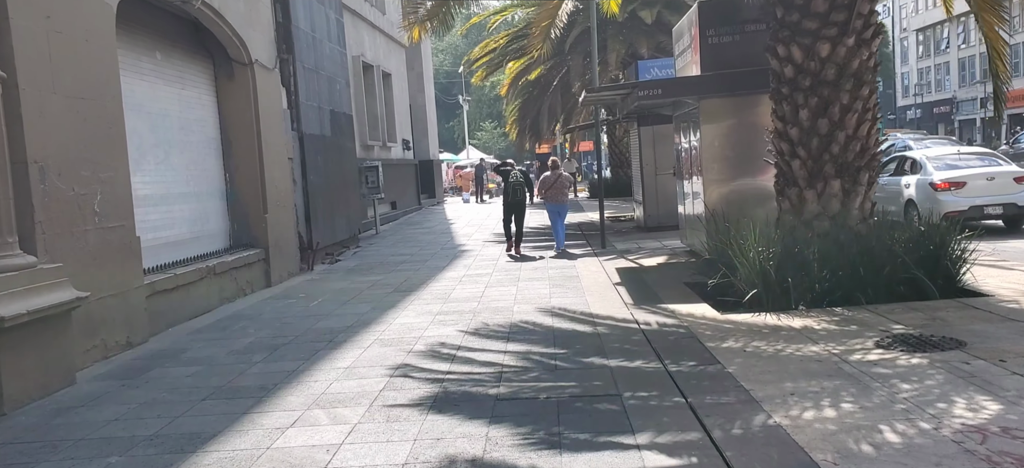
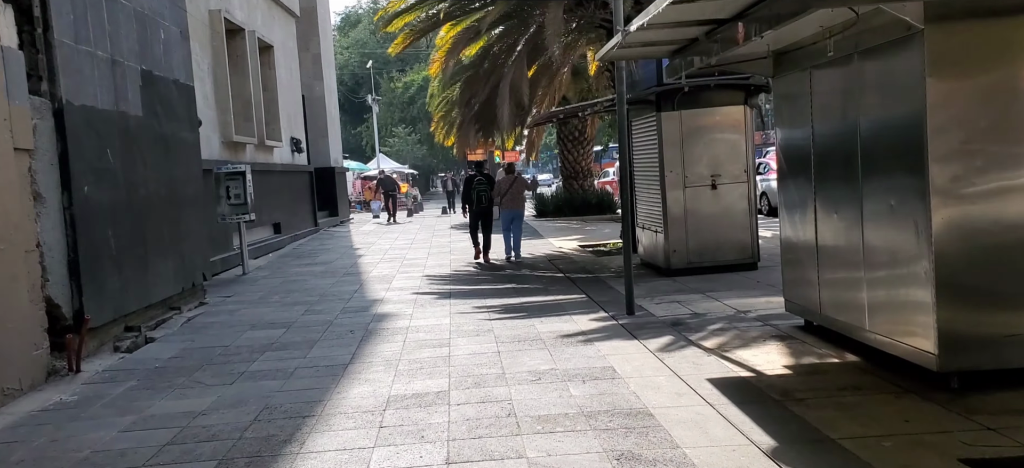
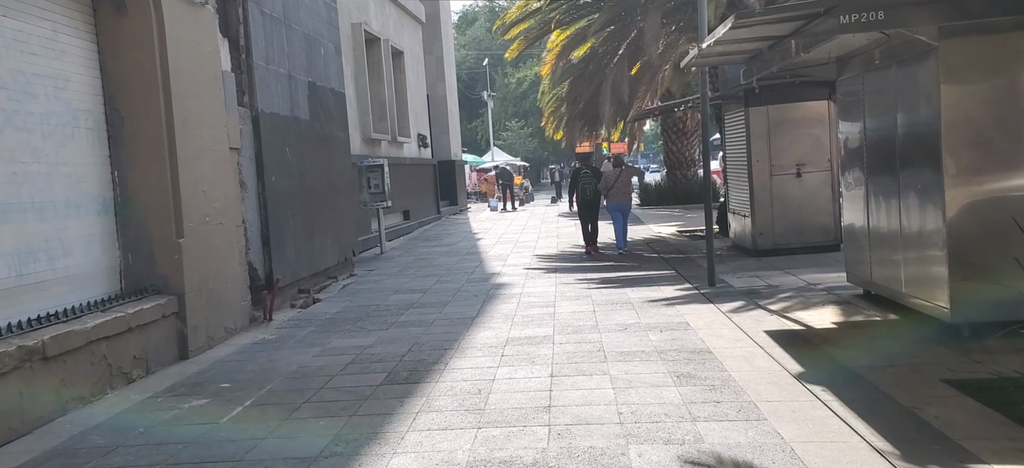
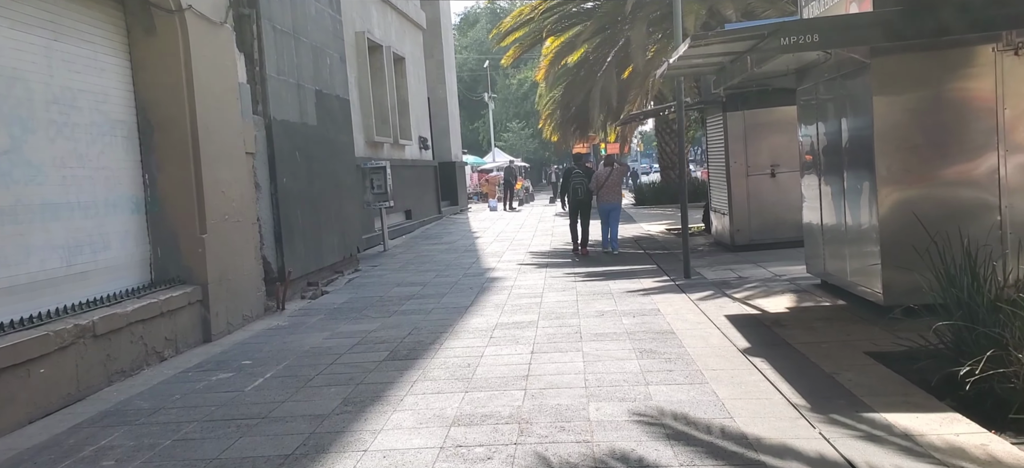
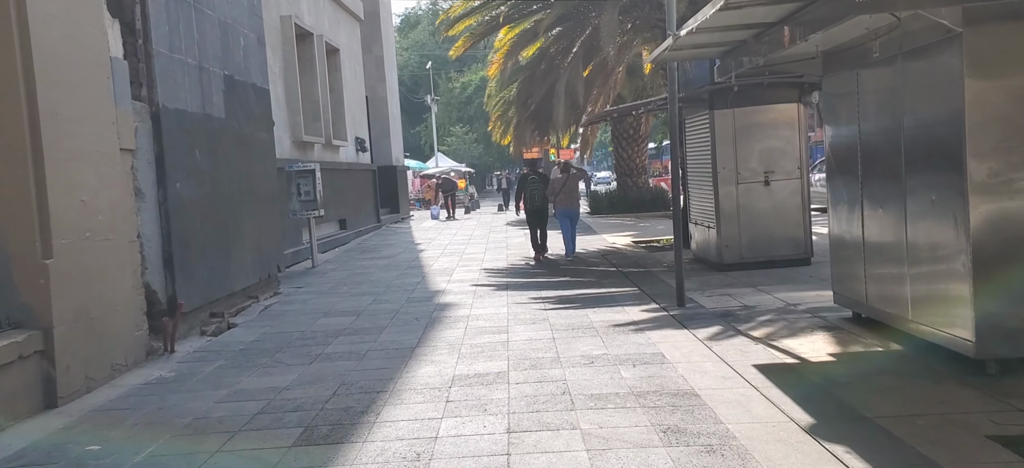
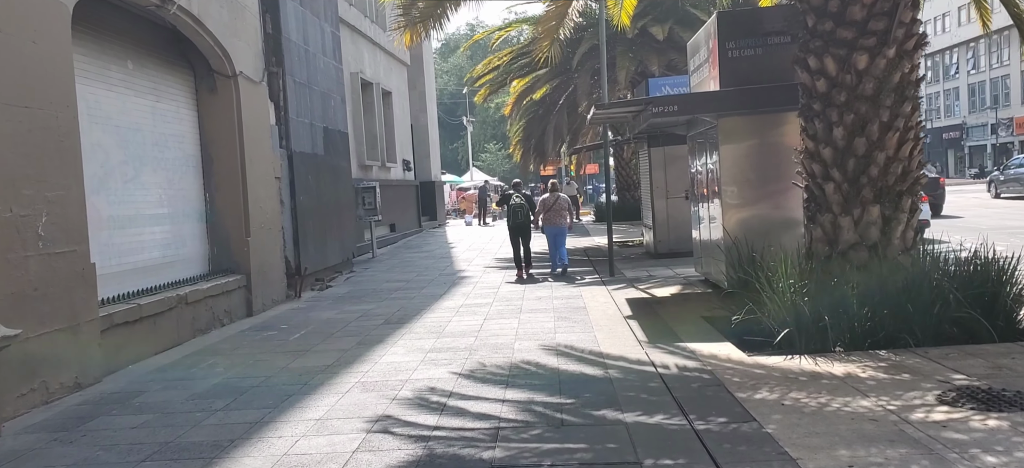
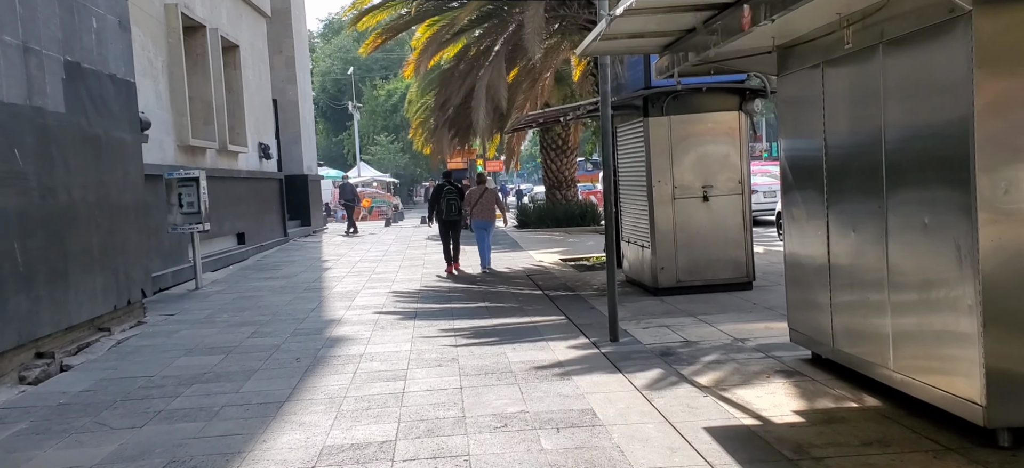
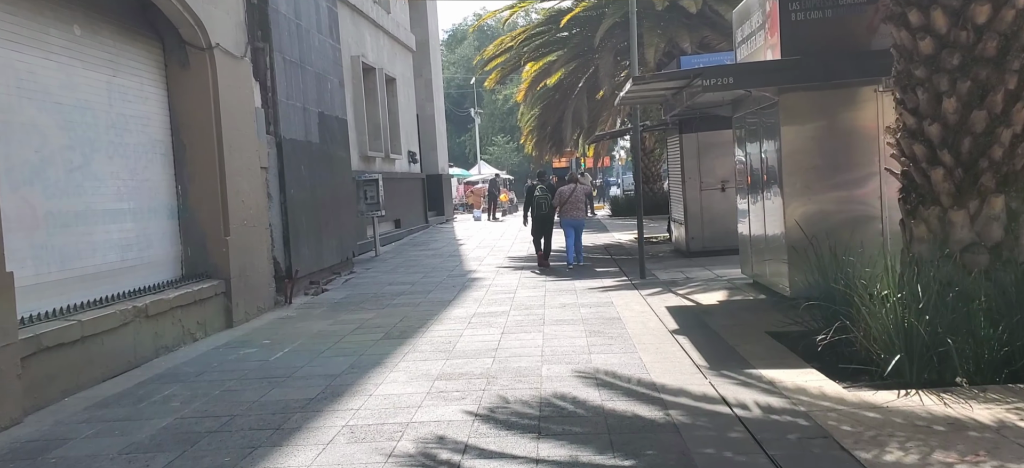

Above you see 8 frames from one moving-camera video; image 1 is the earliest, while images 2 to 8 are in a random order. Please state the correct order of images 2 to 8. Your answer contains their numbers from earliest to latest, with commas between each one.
6, 8, 4, 3, 5, 2, 7
